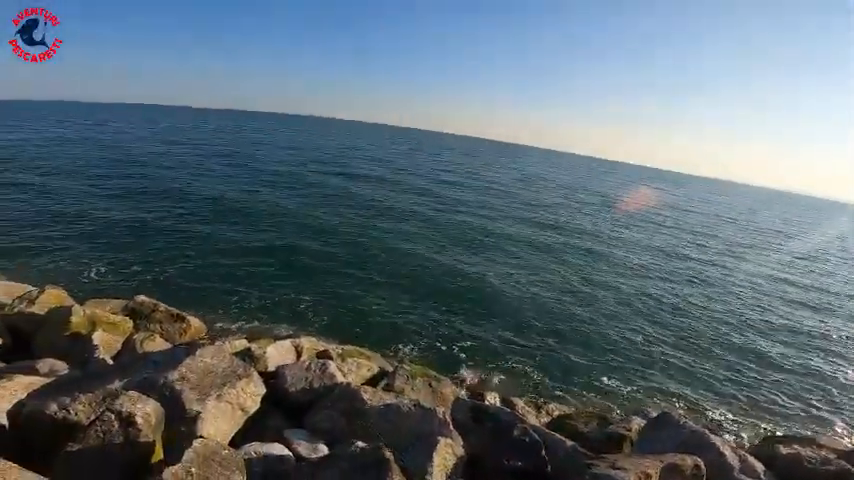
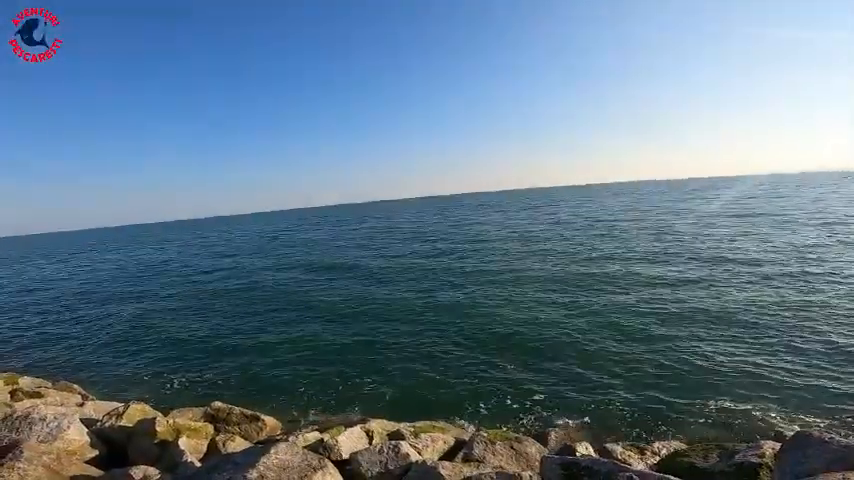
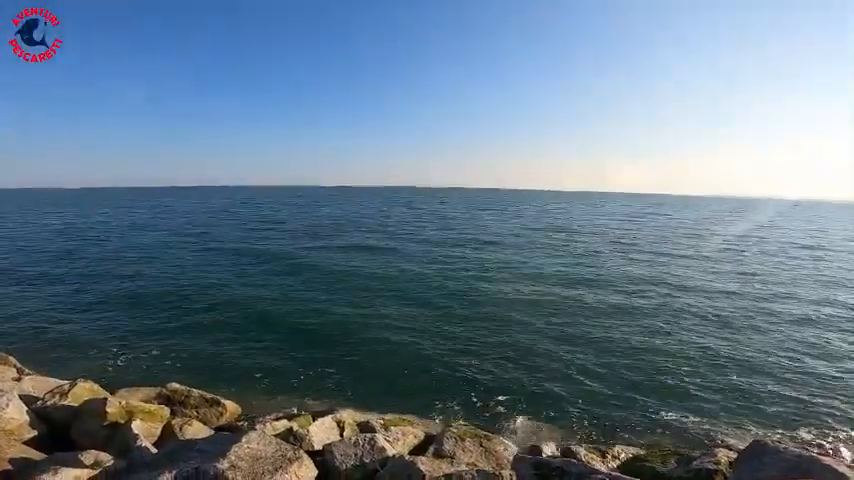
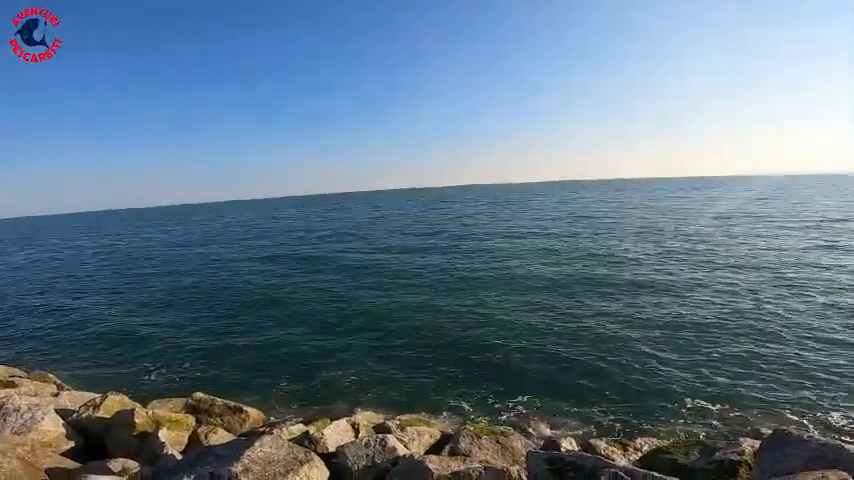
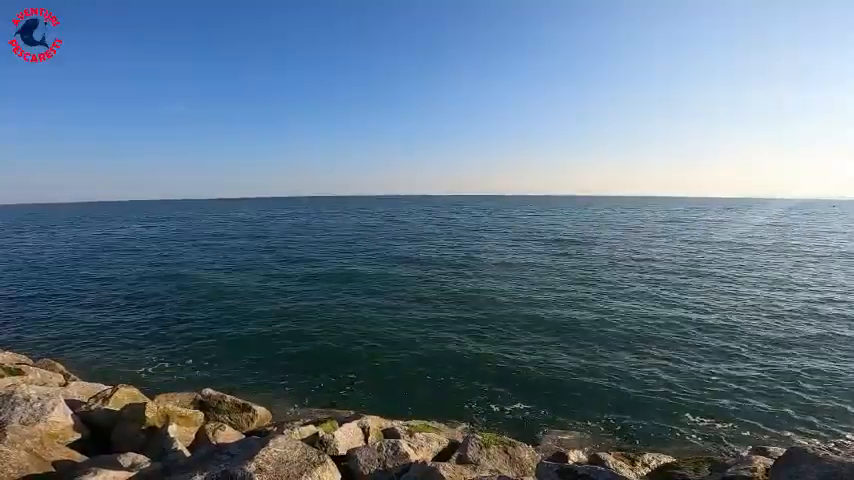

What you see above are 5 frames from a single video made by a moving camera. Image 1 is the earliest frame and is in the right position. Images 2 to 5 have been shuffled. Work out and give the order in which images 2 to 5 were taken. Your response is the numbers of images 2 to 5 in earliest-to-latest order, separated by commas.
2, 4, 3, 5
